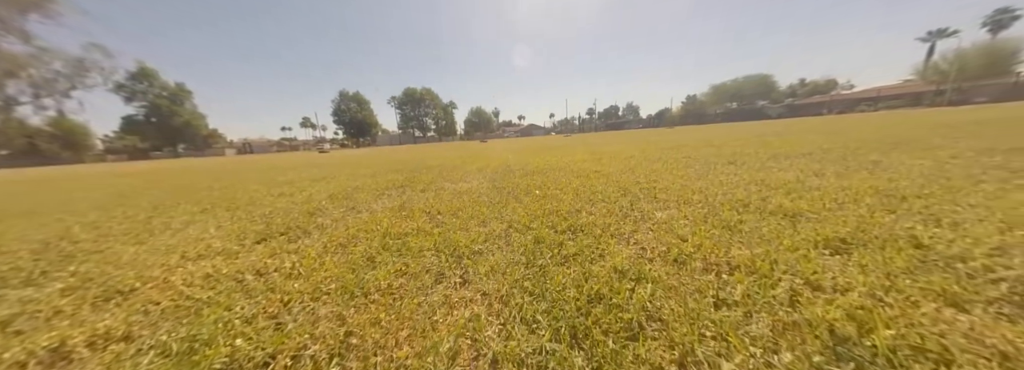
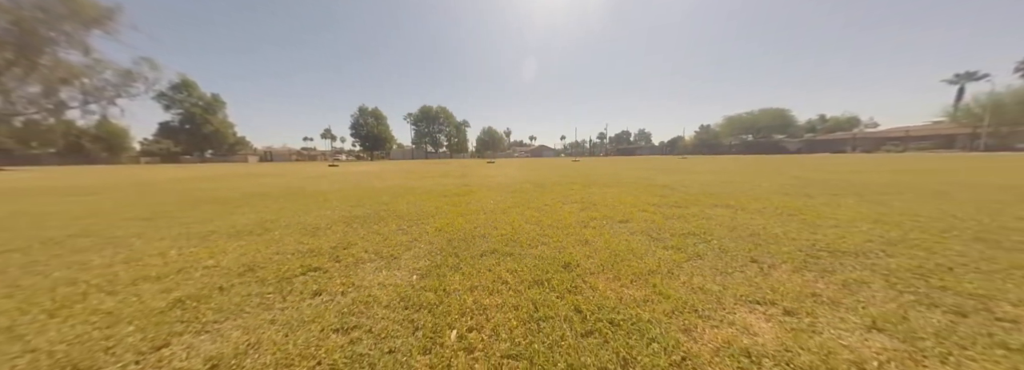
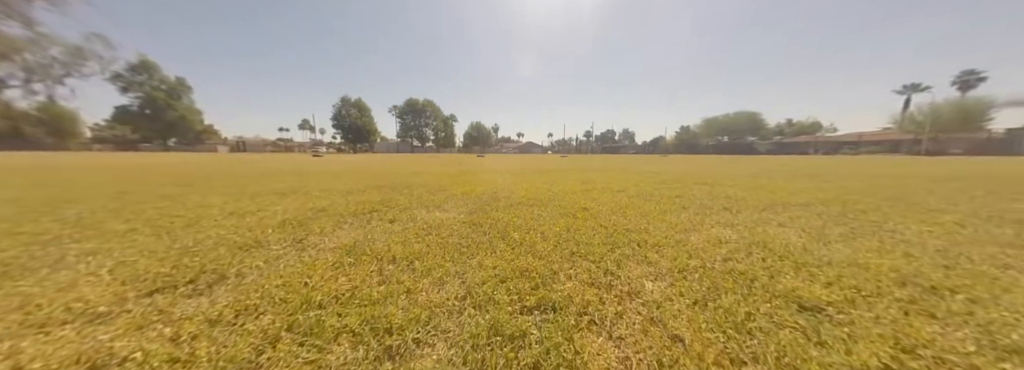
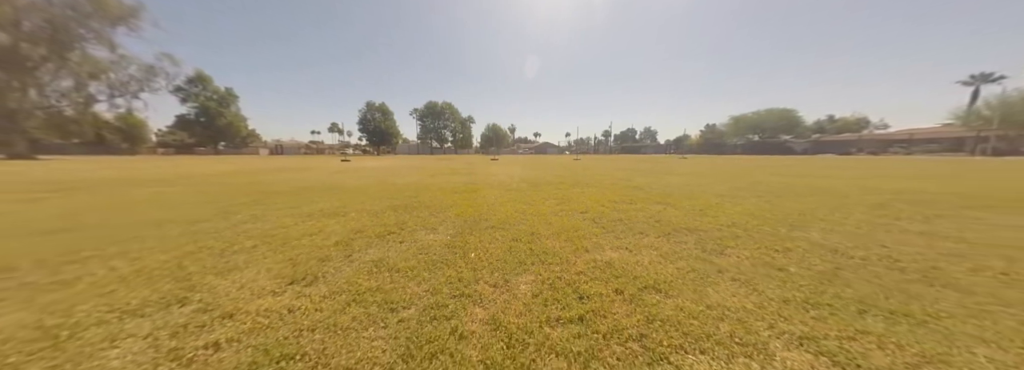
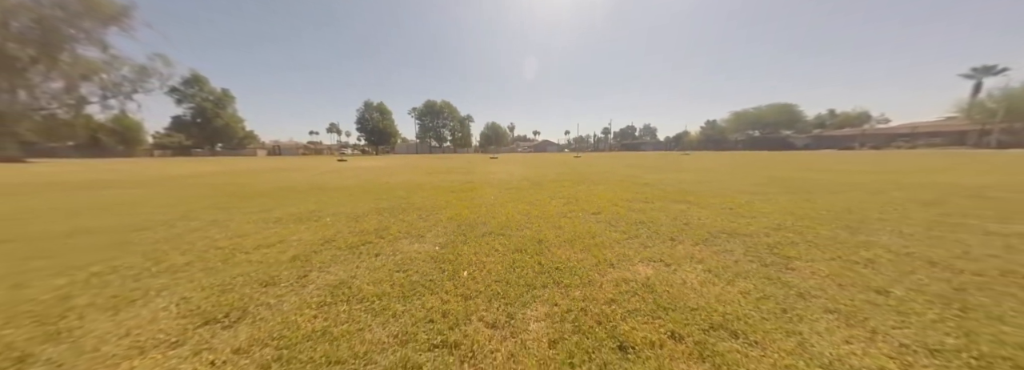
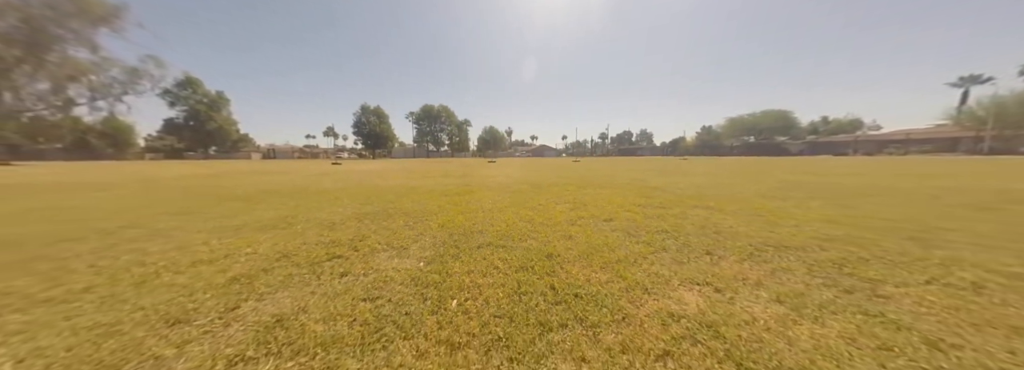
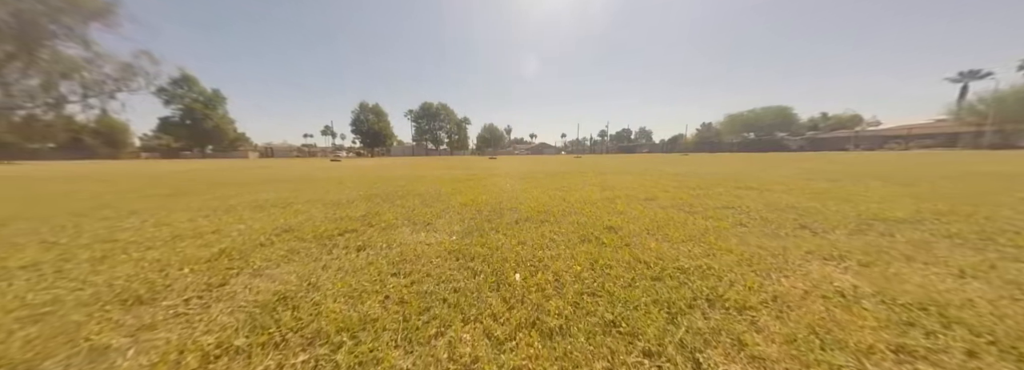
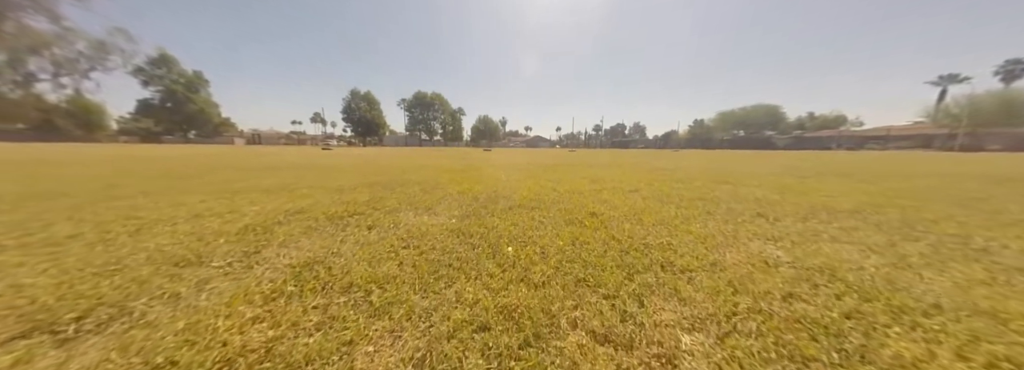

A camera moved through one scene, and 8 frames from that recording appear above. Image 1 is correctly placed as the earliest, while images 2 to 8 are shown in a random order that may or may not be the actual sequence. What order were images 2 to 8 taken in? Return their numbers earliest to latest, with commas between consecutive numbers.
3, 8, 7, 2, 6, 5, 4
